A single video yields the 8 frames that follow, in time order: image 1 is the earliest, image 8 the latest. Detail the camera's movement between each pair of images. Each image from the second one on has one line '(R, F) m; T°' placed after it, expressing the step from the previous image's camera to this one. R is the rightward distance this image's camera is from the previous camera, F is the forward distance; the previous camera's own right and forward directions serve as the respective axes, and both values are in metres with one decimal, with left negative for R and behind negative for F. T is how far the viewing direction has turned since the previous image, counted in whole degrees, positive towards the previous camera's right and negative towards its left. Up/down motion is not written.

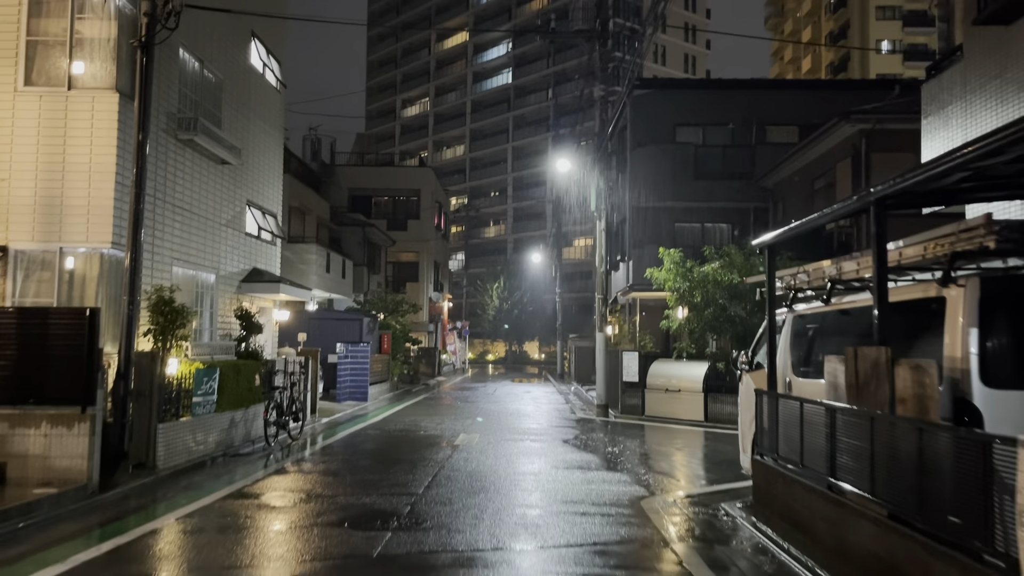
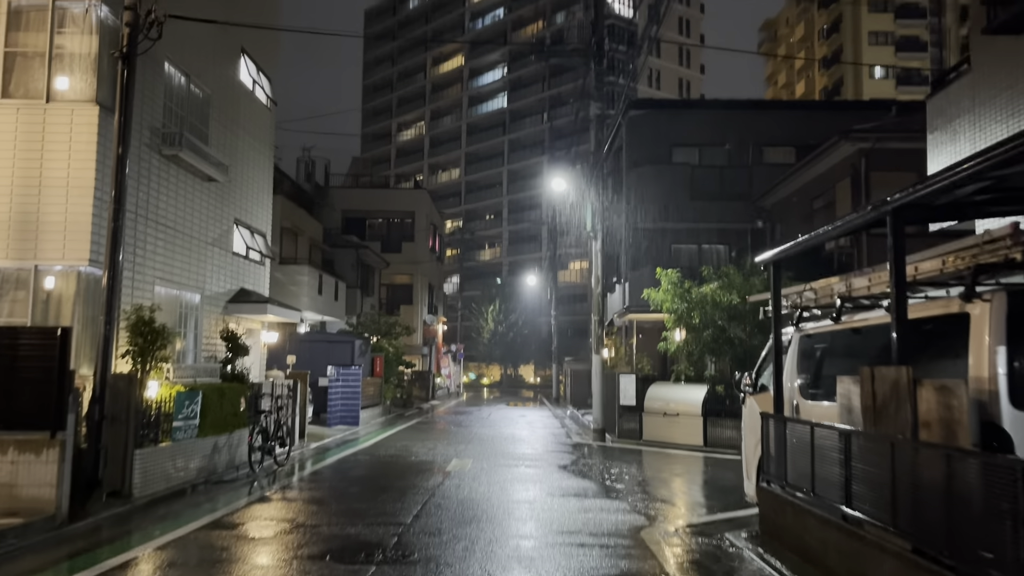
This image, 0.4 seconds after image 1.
(0.0, +0.4) m; 0°
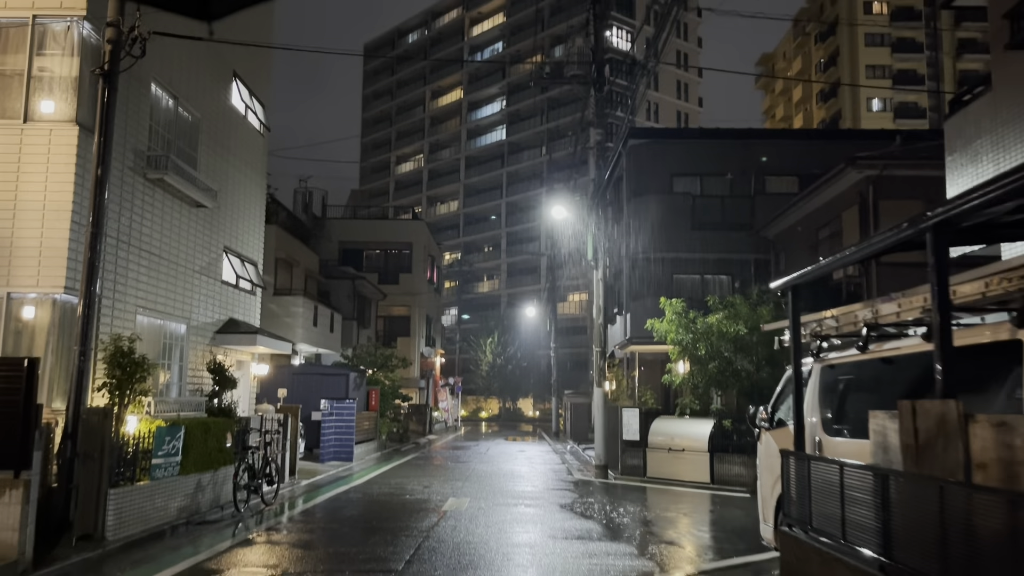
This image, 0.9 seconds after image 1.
(0.0, +0.5) m; 0°
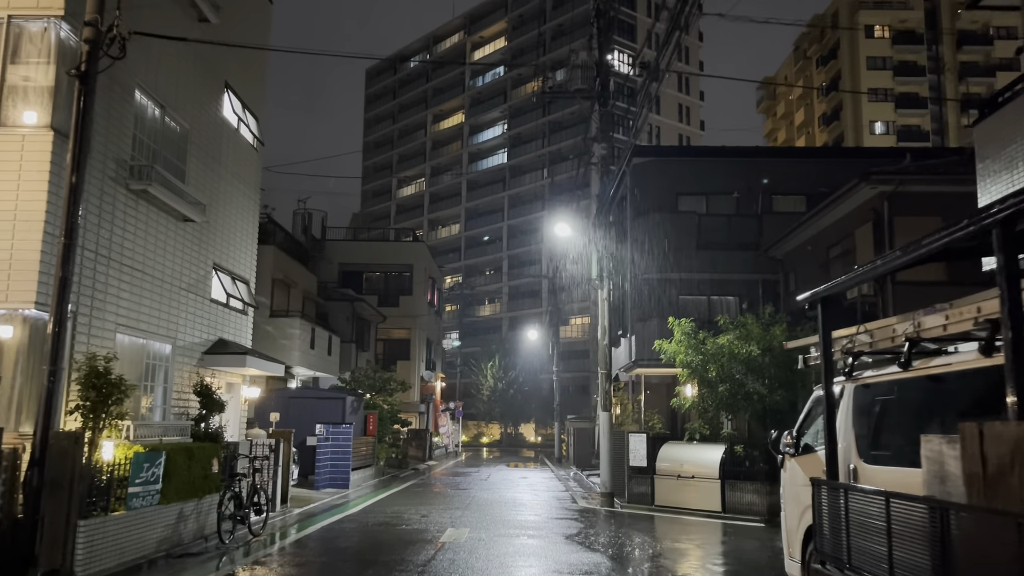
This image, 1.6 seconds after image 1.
(0.0, +0.6) m; 0°
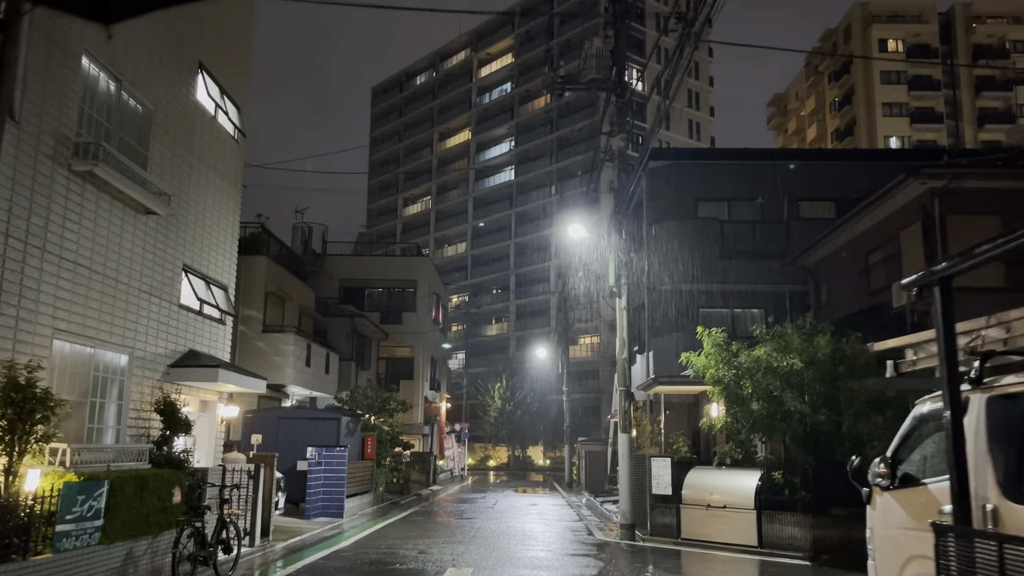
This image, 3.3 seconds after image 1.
(0.0, +1.7) m; 0°
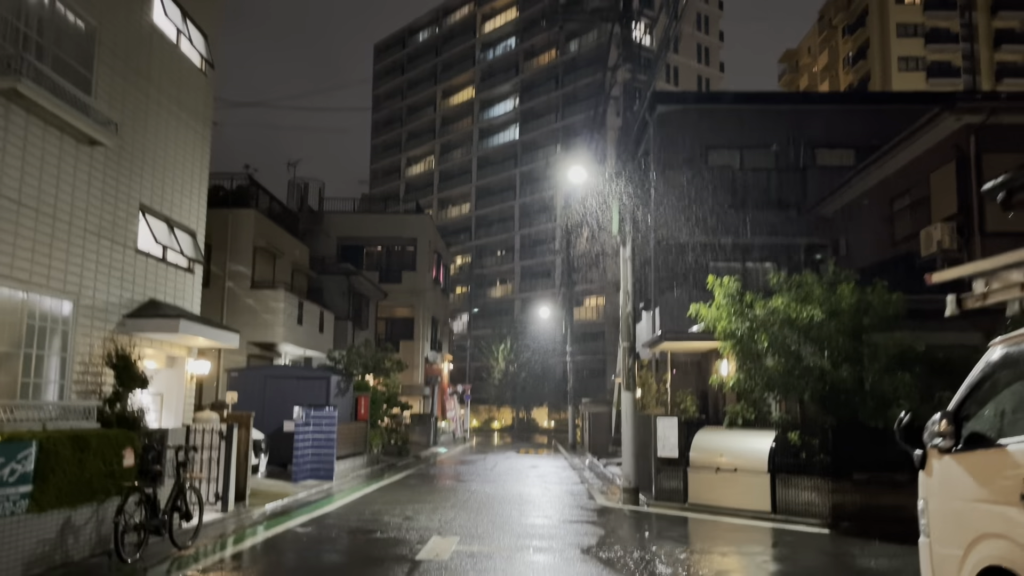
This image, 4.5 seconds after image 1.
(+0.2, +1.2) m; 0°
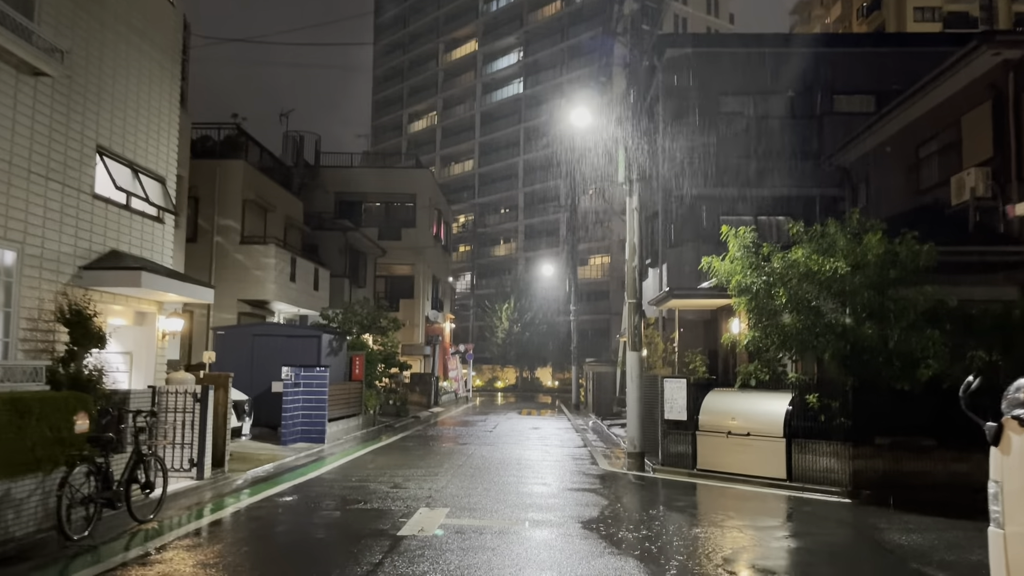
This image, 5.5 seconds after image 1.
(+0.1, +1.0) m; 0°
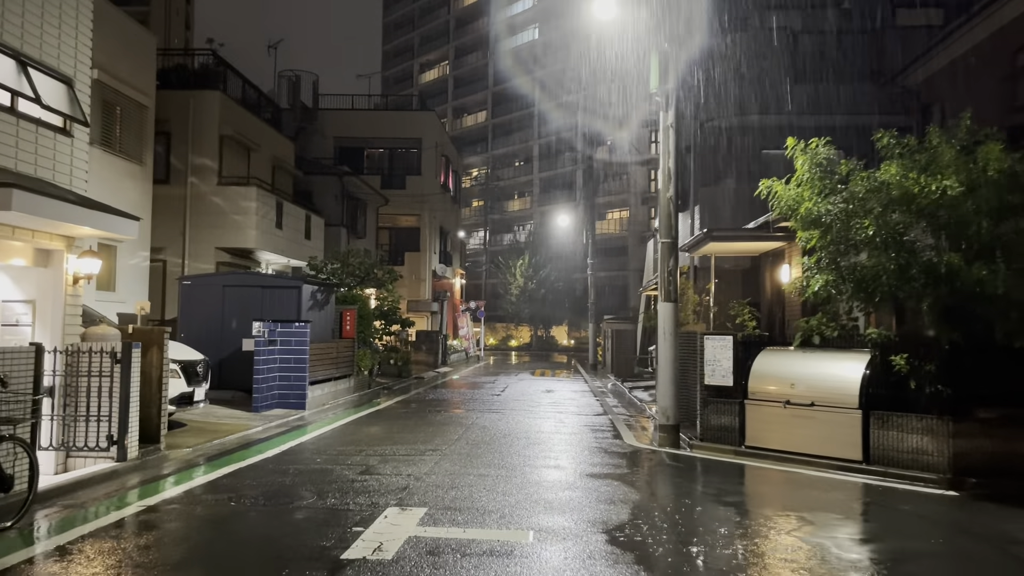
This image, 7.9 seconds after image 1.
(+0.1, +2.6) m; -1°
